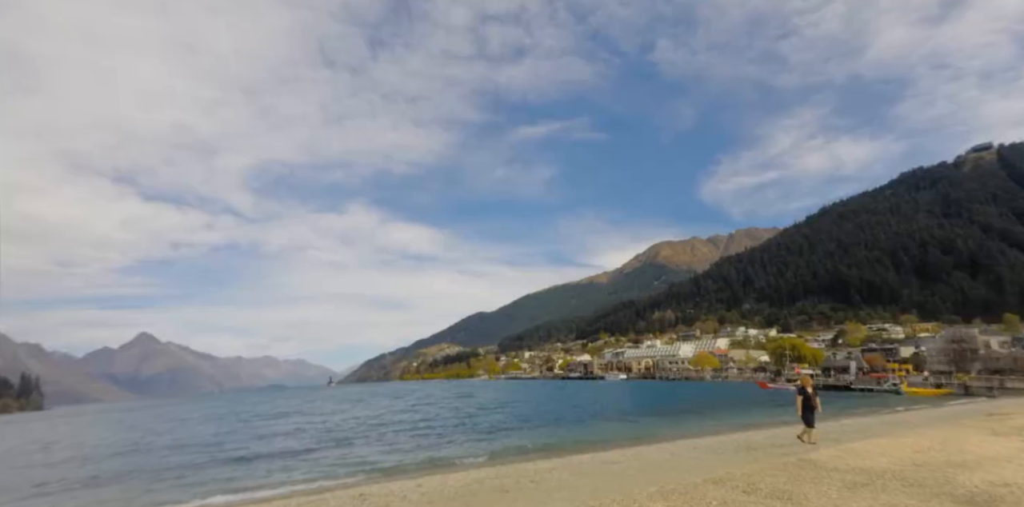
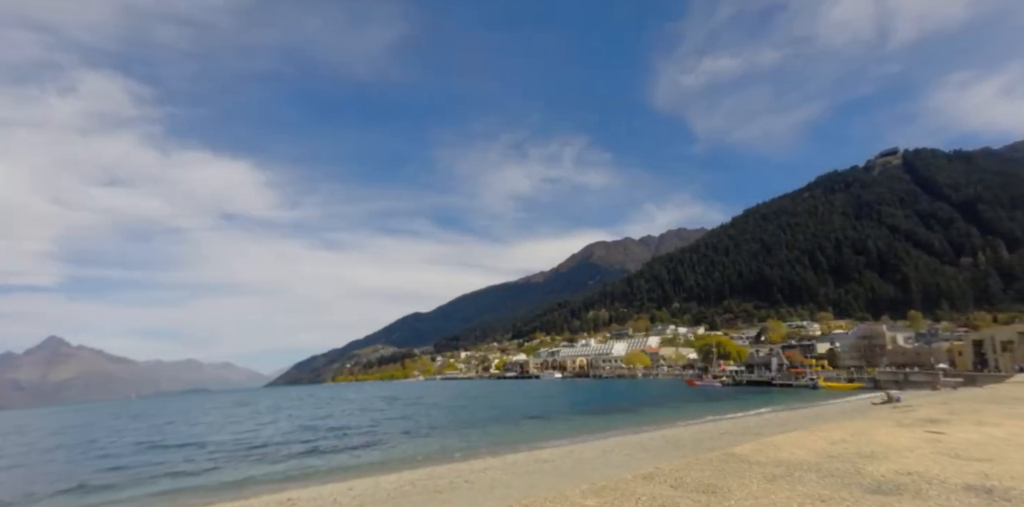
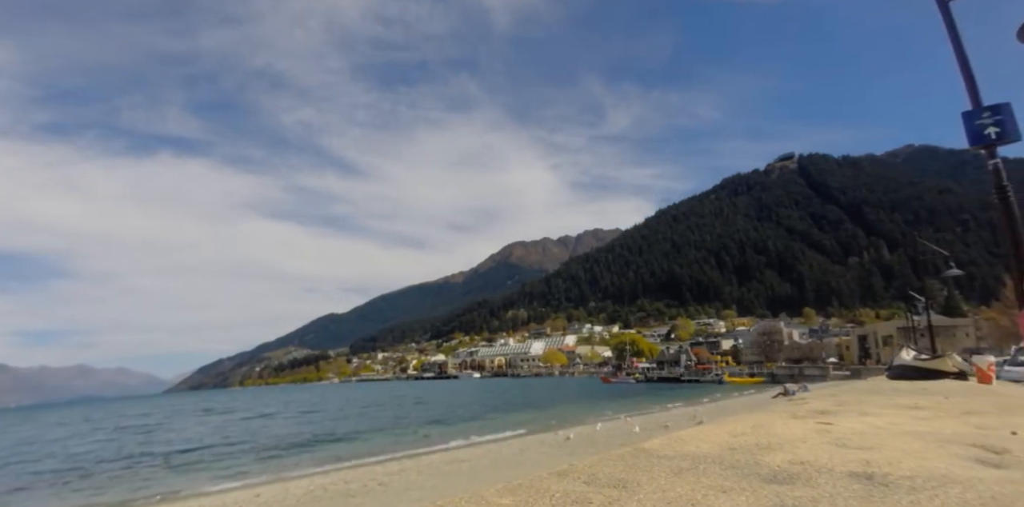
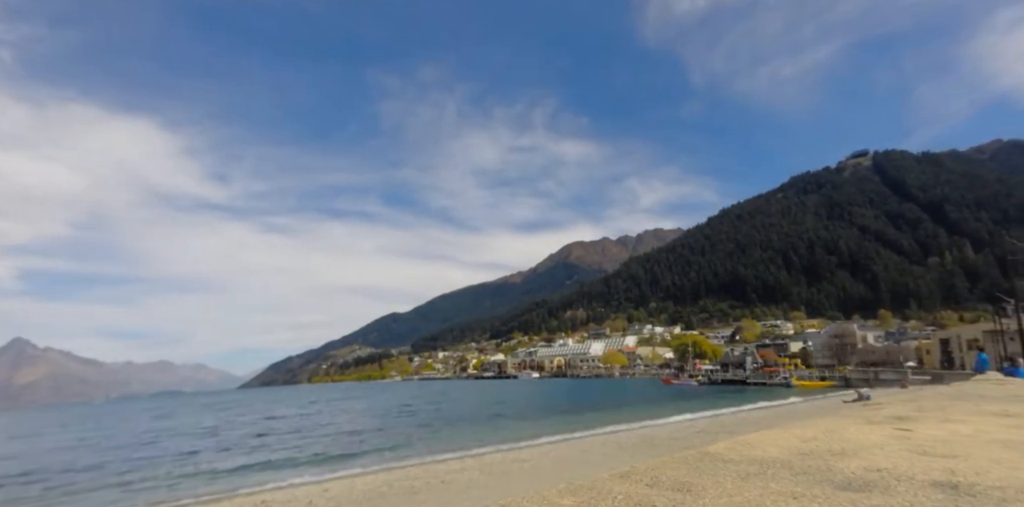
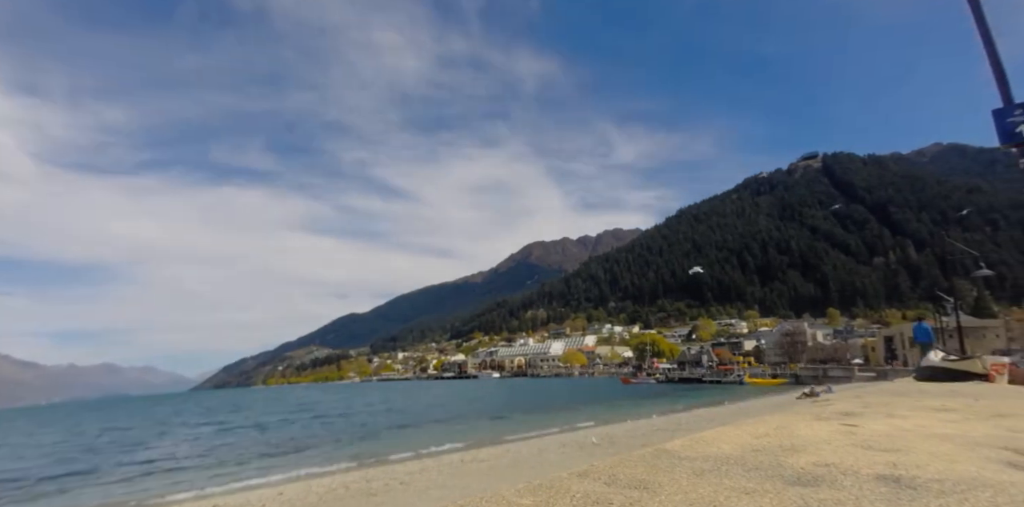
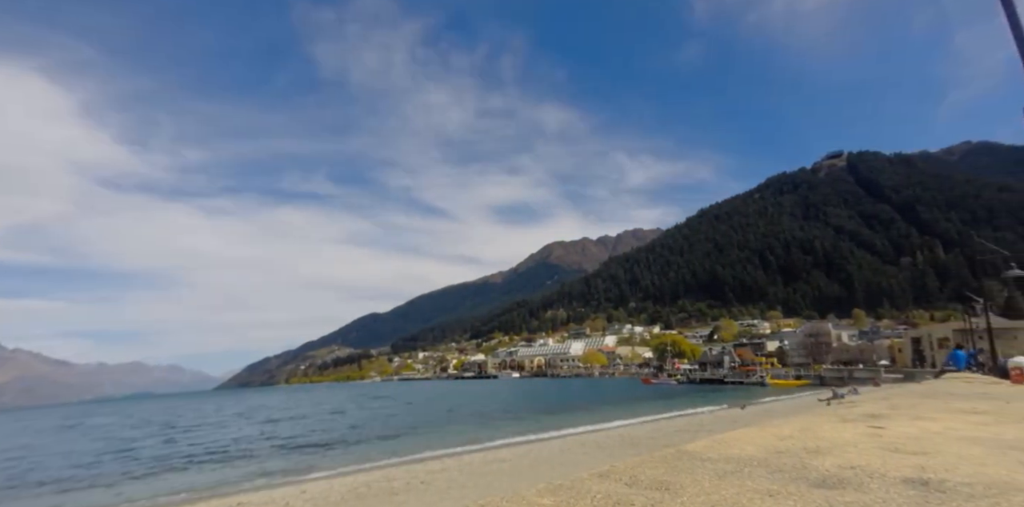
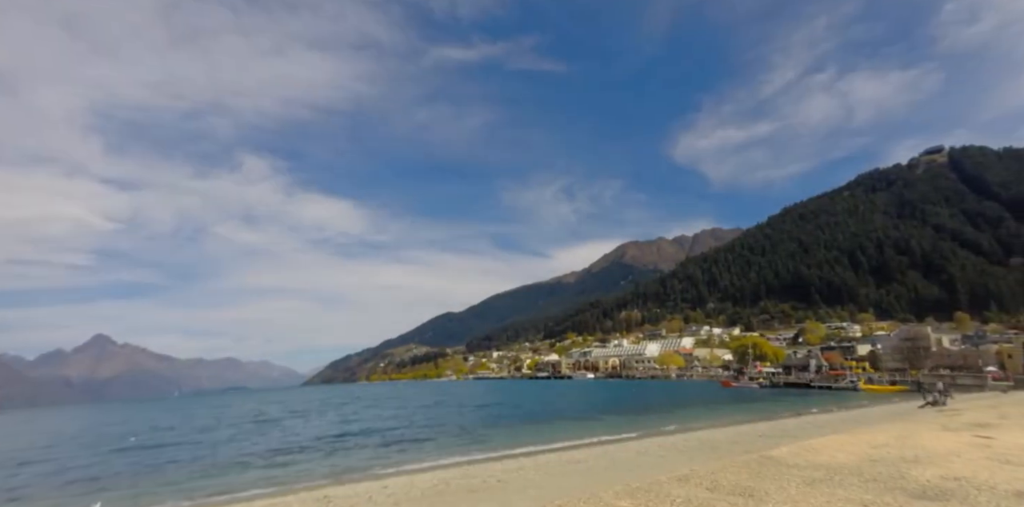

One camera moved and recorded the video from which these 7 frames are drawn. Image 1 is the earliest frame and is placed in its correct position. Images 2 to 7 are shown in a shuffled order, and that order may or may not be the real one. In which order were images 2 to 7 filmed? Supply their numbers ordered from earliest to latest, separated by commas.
7, 2, 4, 6, 5, 3
